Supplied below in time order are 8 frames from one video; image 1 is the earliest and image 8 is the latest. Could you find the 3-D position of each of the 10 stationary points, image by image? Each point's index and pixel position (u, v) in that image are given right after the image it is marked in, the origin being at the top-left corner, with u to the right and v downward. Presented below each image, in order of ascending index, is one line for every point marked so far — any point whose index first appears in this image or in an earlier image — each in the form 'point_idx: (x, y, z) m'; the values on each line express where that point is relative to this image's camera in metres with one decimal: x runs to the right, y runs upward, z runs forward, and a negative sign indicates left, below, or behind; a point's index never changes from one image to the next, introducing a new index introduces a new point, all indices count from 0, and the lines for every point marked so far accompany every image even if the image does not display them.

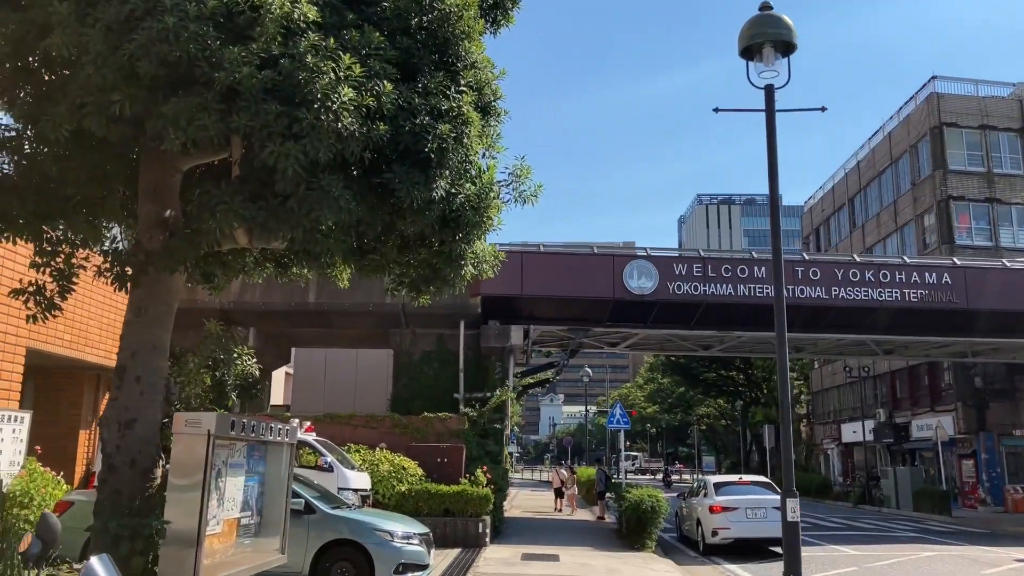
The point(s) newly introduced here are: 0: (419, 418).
0: (-2.0, -2.8, +17.9) m
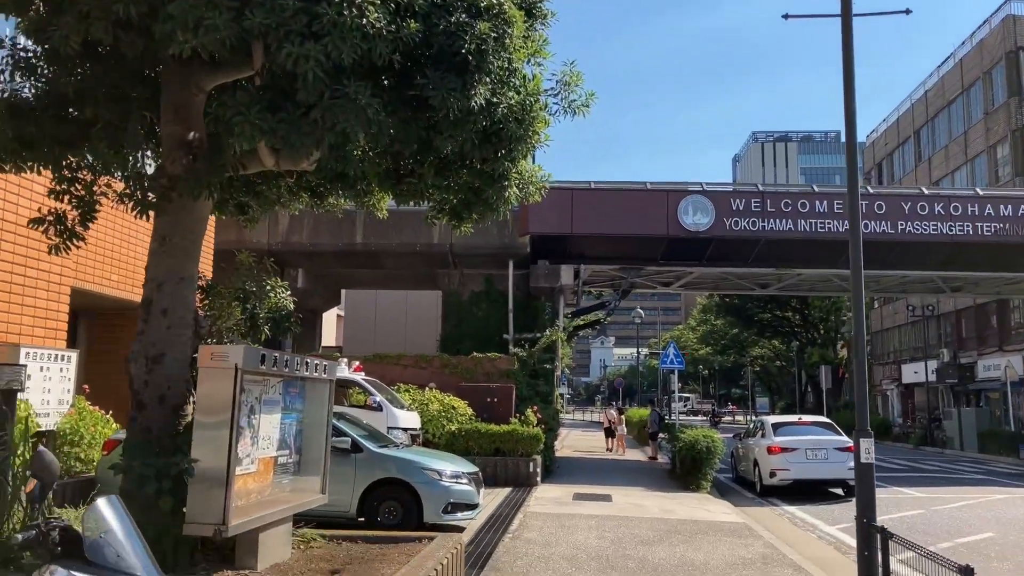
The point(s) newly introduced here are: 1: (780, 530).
0: (-0.9, -1.5, +17.6) m
1: (+3.5, -3.1, +10.9) m
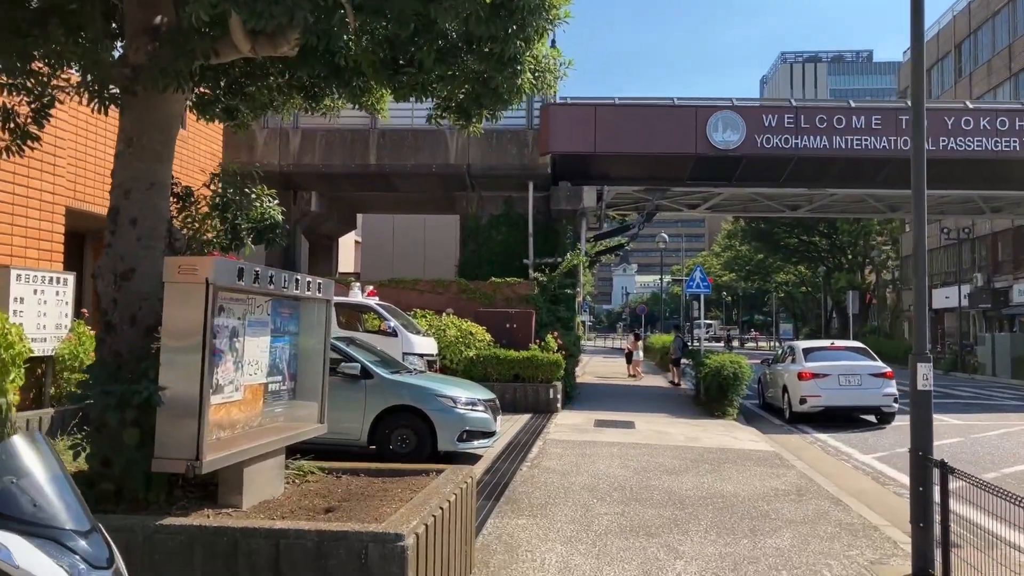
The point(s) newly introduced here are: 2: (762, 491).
0: (-0.5, +0.1, +17.1) m
1: (+3.7, -2.1, +10.4) m
2: (+2.4, -2.0, +8.1) m
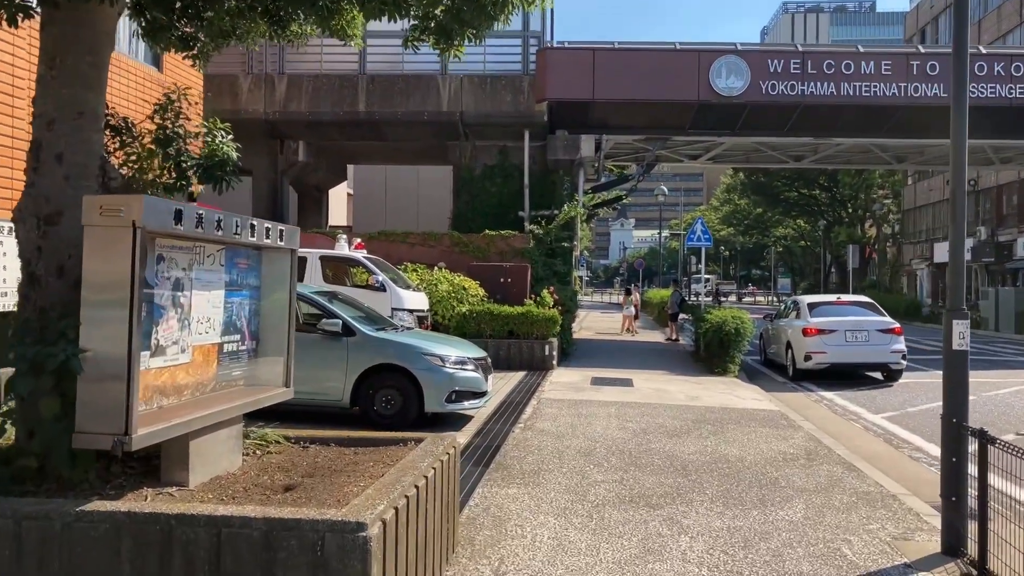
0: (-0.6, +1.0, +16.4) m
1: (+3.6, -1.6, +9.9) m
2: (+2.3, -1.5, +7.6) m
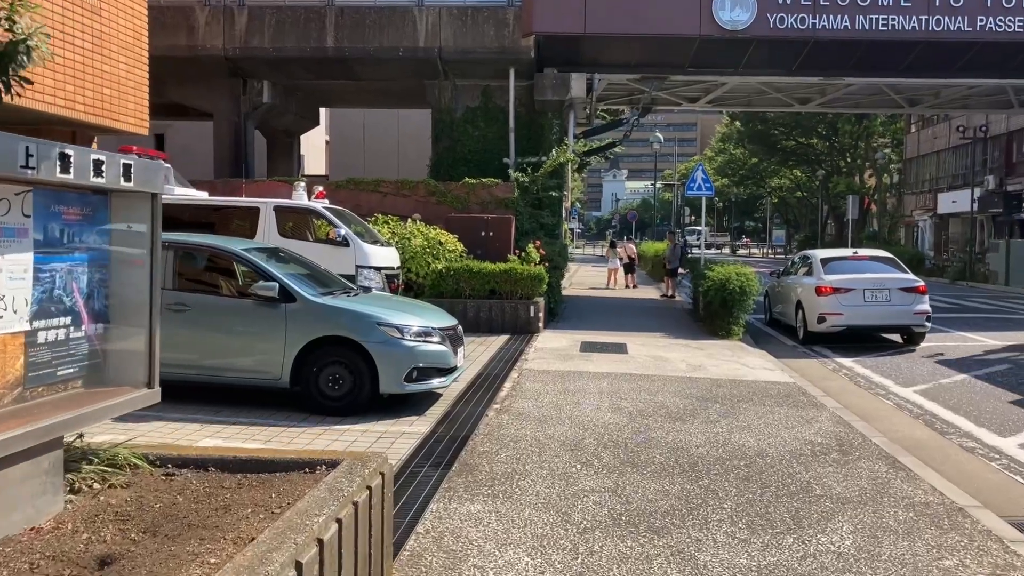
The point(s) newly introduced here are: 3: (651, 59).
0: (-0.9, +1.8, +14.9) m
1: (+3.4, -1.1, +8.6) m
2: (+2.1, -1.2, +6.3) m
3: (+3.0, +4.9, +18.0) m
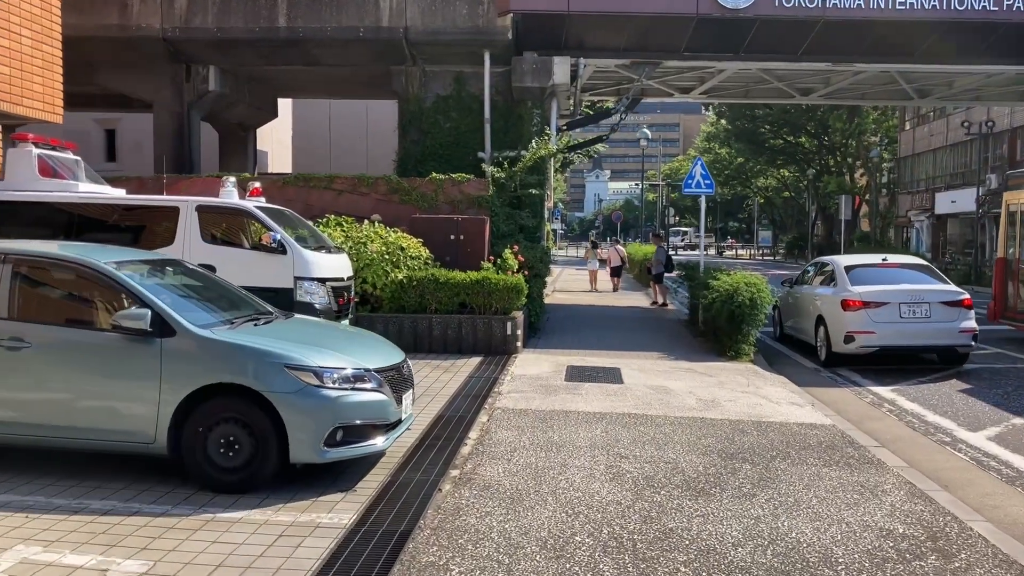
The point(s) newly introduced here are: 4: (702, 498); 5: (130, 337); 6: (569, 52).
0: (-1.3, +1.7, +13.0) m
1: (+3.1, -1.3, +6.8) m
2: (+1.9, -1.4, +4.4) m
3: (+2.5, +4.7, +16.2) m
4: (+1.2, -1.3, +5.2) m
5: (-2.3, -0.3, +5.1) m
6: (+1.1, +4.5, +16.1) m
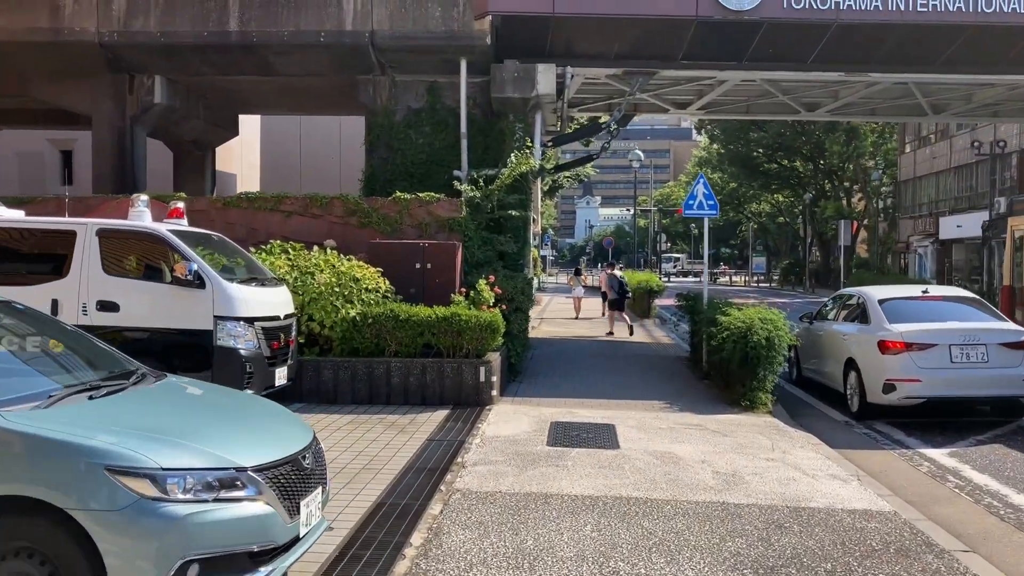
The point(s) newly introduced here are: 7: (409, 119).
0: (-1.7, +1.2, +11.3) m
1: (+2.9, -1.5, +5.0) m
2: (+1.7, -1.6, +2.7) m
3: (+2.2, +4.1, +14.6) m
4: (+0.9, -1.5, +3.4) m
5: (-2.6, -0.5, +3.3) m
6: (+0.7, +4.0, +14.6) m
7: (-1.8, +2.9, +14.6) m
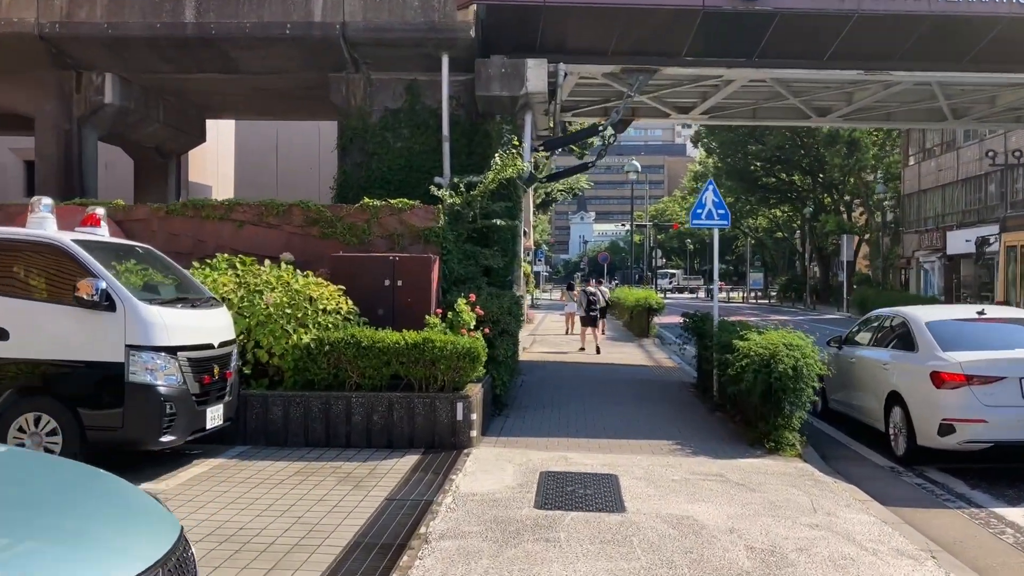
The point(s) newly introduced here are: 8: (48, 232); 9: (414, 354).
0: (-1.8, +0.9, +9.9) m
1: (+2.7, -1.7, +3.6) m
2: (+1.6, -1.6, +1.2) m
3: (+2.0, +3.9, +13.3) m
4: (+0.8, -1.6, +2.0) m
5: (-2.7, -0.6, +1.9) m
6: (+0.5, +3.7, +13.2) m
7: (-2.0, +2.6, +13.2) m
8: (-3.7, +0.5, +6.8) m
9: (-0.9, -0.6, +7.8) m
